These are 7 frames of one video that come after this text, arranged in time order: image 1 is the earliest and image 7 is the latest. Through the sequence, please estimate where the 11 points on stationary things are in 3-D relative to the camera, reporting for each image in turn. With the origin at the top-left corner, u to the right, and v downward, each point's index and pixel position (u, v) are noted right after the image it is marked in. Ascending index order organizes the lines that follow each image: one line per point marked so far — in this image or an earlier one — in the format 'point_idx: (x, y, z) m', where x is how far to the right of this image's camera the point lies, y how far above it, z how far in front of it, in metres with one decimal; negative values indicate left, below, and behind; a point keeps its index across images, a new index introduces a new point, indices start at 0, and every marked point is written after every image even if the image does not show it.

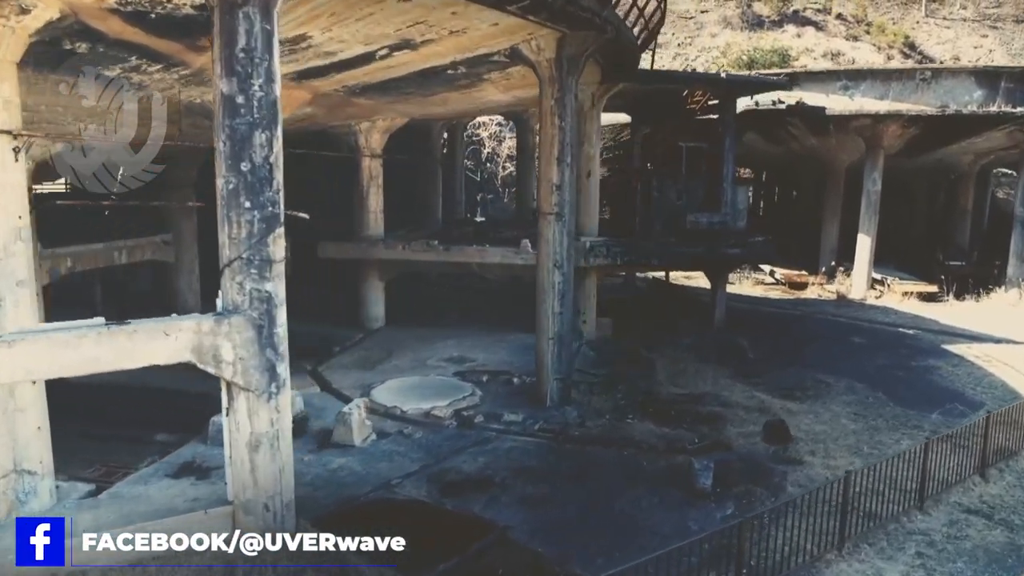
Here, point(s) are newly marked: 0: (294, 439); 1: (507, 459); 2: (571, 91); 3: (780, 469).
0: (-3.4, -2.3, +11.1) m
1: (-0.1, -2.5, +10.2) m
2: (+1.0, +3.3, +11.8) m
3: (+3.8, -2.6, +10.1) m
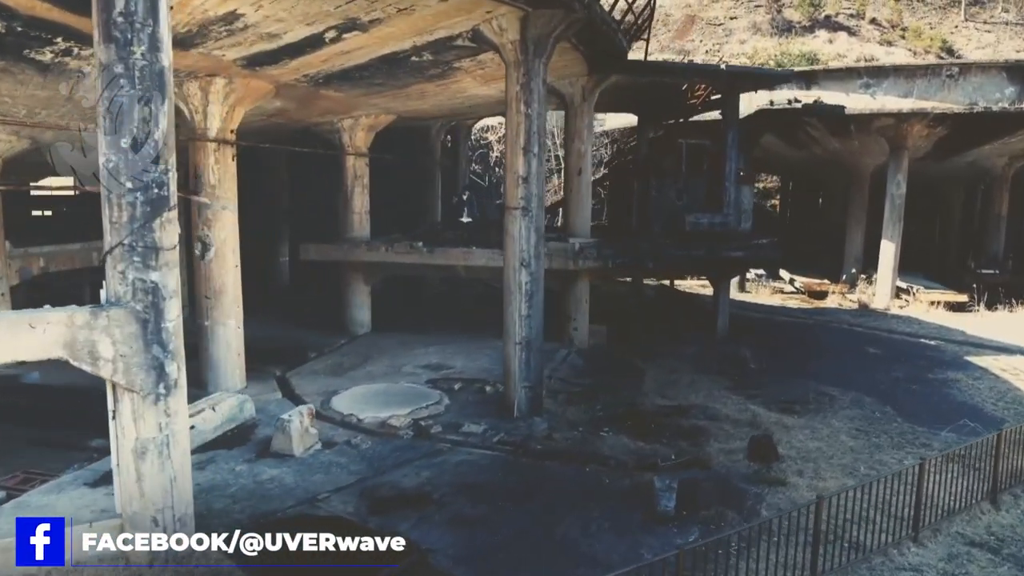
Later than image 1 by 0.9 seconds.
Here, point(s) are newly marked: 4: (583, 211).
0: (-4.1, -2.3, +10.4) m
1: (-0.8, -2.5, +9.3) m
2: (+0.4, +3.3, +10.9) m
3: (+3.1, -2.6, +9.0) m
4: (+1.7, +1.8, +17.0) m
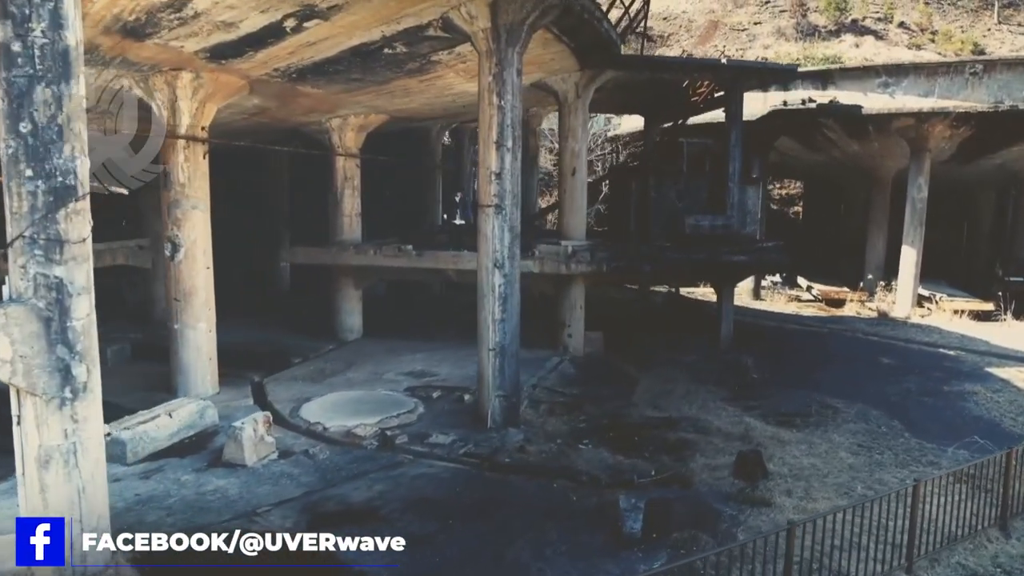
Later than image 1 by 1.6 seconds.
0: (-4.5, -2.3, +9.9) m
1: (-1.3, -2.5, +8.7) m
2: (0.0, +3.2, +10.3) m
3: (+2.5, -2.6, +8.2) m
4: (+1.5, +1.7, +16.3) m
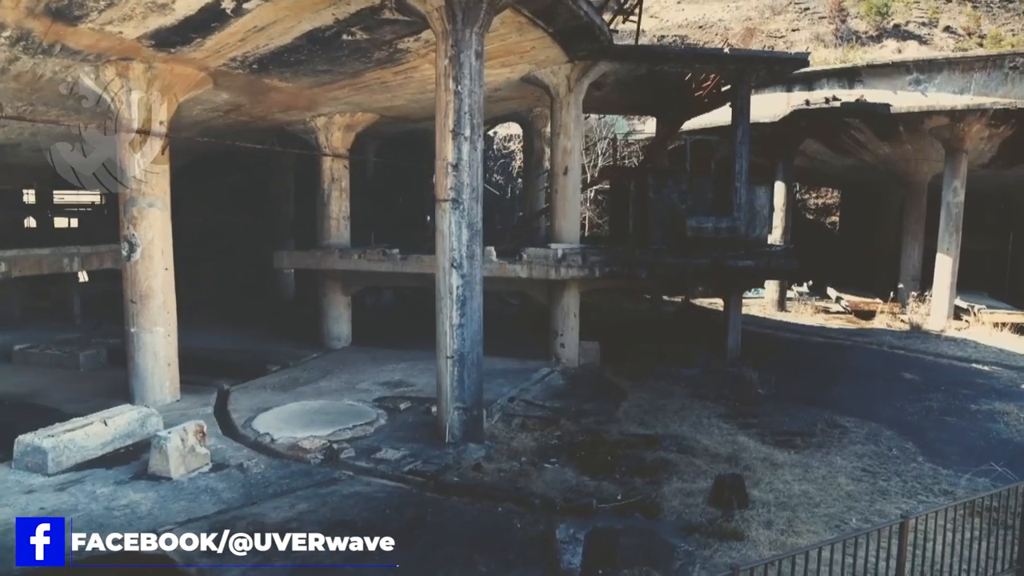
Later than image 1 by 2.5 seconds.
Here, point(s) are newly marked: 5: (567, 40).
0: (-5.1, -2.3, +9.2) m
1: (-2.0, -2.4, +7.8) m
2: (-0.6, +3.2, +9.5) m
3: (+1.8, -2.6, +7.2) m
4: (+1.3, +1.6, +15.4) m
5: (+1.0, +4.4, +12.5) m
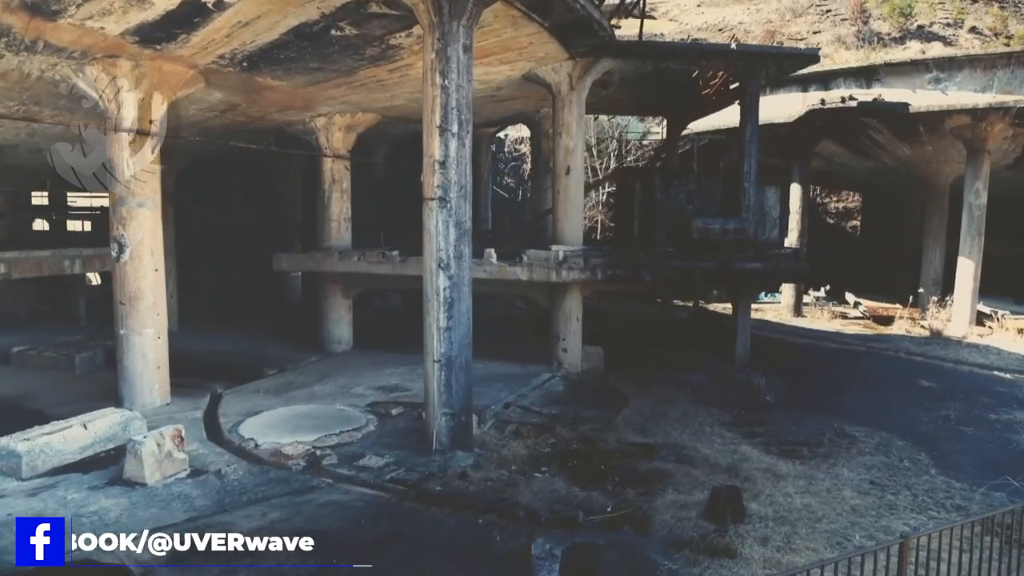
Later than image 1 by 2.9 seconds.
0: (-5.3, -2.3, +8.9) m
1: (-2.2, -2.4, +7.5) m
2: (-0.7, +3.2, +9.2) m
3: (+1.6, -2.6, +6.7) m
4: (+1.3, +1.5, +15.0) m
5: (+0.9, +4.3, +12.1) m
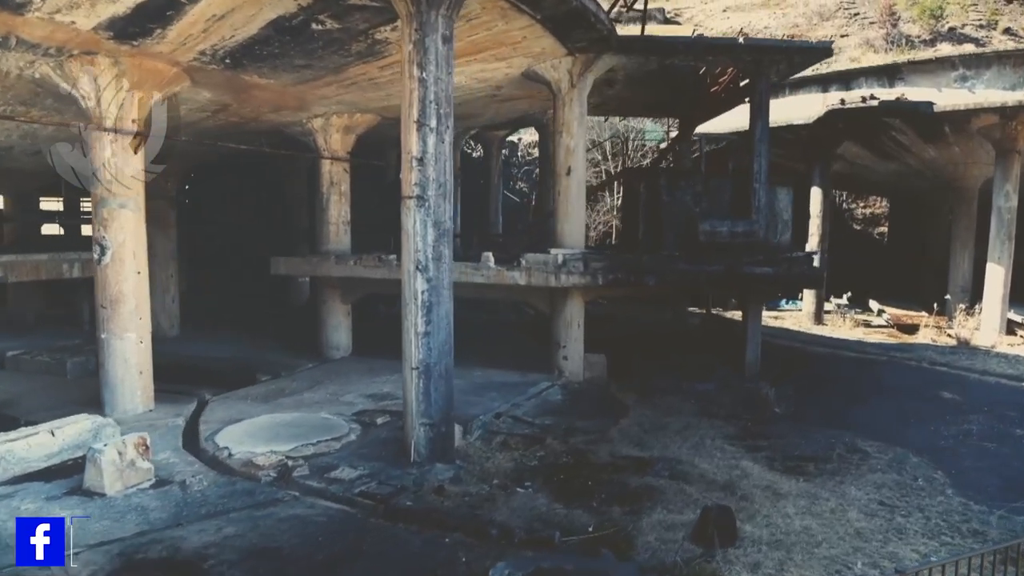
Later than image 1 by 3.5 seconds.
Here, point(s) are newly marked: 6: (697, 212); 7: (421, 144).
0: (-5.6, -2.3, +8.6) m
1: (-2.5, -2.5, +7.0) m
2: (-1.0, +3.2, +8.7) m
3: (+1.3, -2.6, +6.1) m
4: (+1.3, +1.4, +14.4) m
5: (+0.8, +4.3, +11.6) m
6: (+3.8, +1.6, +14.7) m
7: (-1.1, +1.8, +8.8) m
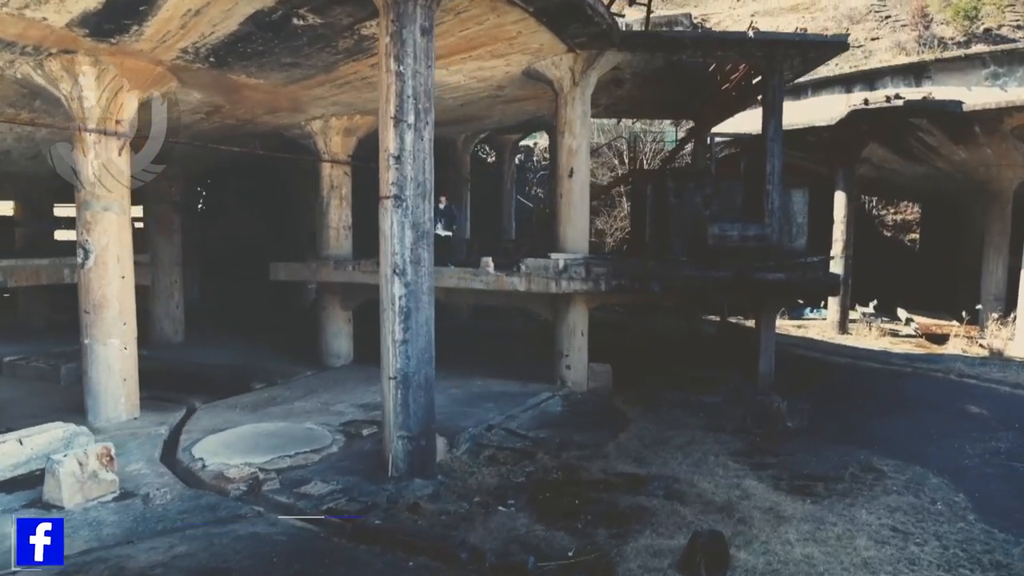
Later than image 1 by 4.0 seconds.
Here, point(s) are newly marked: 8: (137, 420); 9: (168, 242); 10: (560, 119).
0: (-5.8, -2.4, +8.3) m
1: (-2.8, -2.5, +6.6) m
2: (-1.2, +3.1, +8.3) m
3: (+0.9, -2.7, +5.5) m
4: (+1.3, +1.3, +13.9) m
5: (+0.7, +4.2, +11.1) m
6: (+3.8, +1.4, +14.0) m
7: (-1.3, +1.7, +8.3) m
8: (-6.1, -2.1, +11.5) m
9: (-9.1, +1.2, +18.7) m
10: (+0.9, +3.3, +13.7) m
